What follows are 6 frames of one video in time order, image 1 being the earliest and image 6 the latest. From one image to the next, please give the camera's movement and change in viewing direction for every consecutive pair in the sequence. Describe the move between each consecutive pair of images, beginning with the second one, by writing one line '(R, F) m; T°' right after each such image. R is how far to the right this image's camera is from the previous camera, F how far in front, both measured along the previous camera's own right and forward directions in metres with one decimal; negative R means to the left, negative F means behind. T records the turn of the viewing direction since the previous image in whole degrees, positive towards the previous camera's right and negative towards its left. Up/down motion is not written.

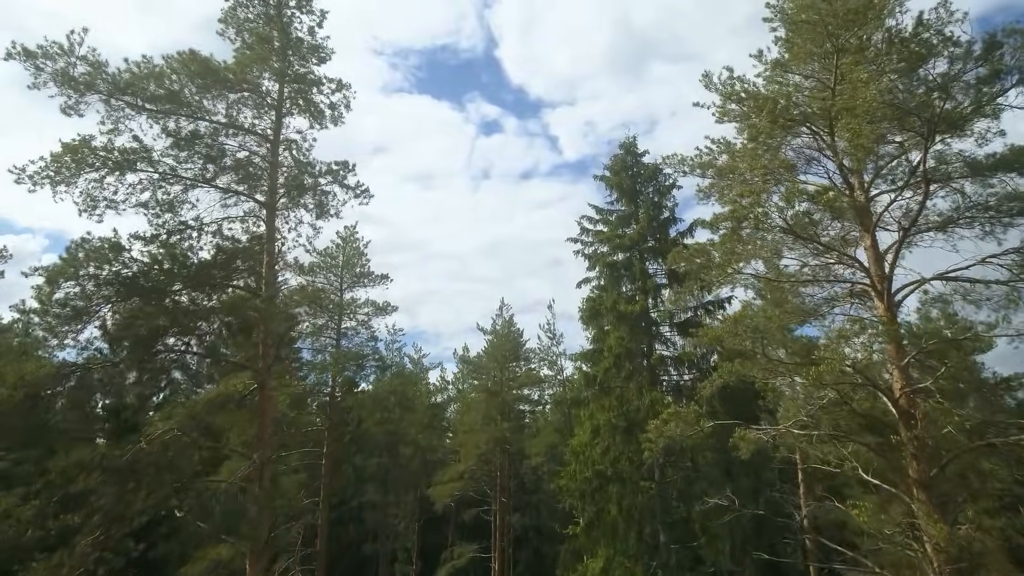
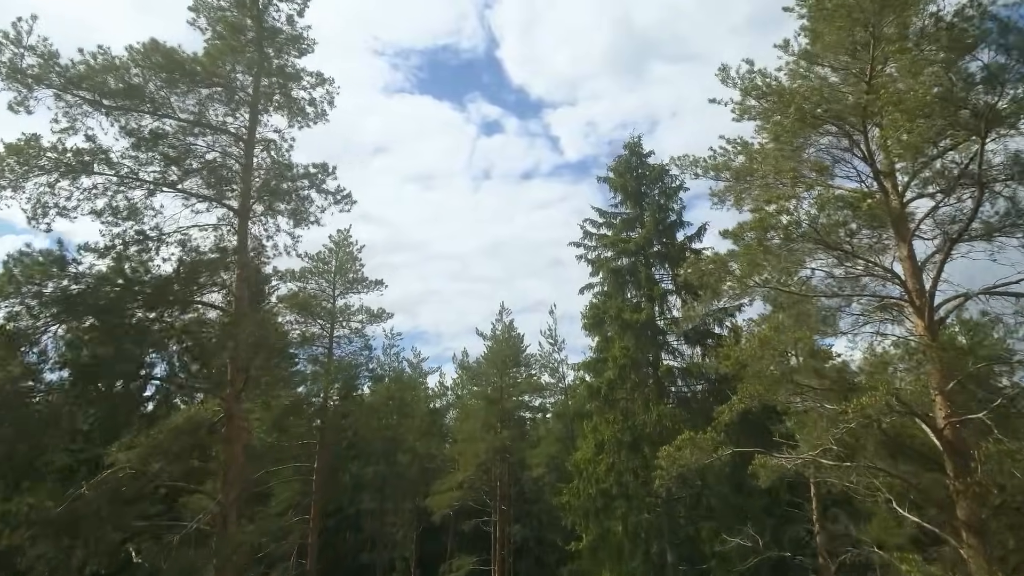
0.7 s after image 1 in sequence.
(0.0, +1.0) m; 0°
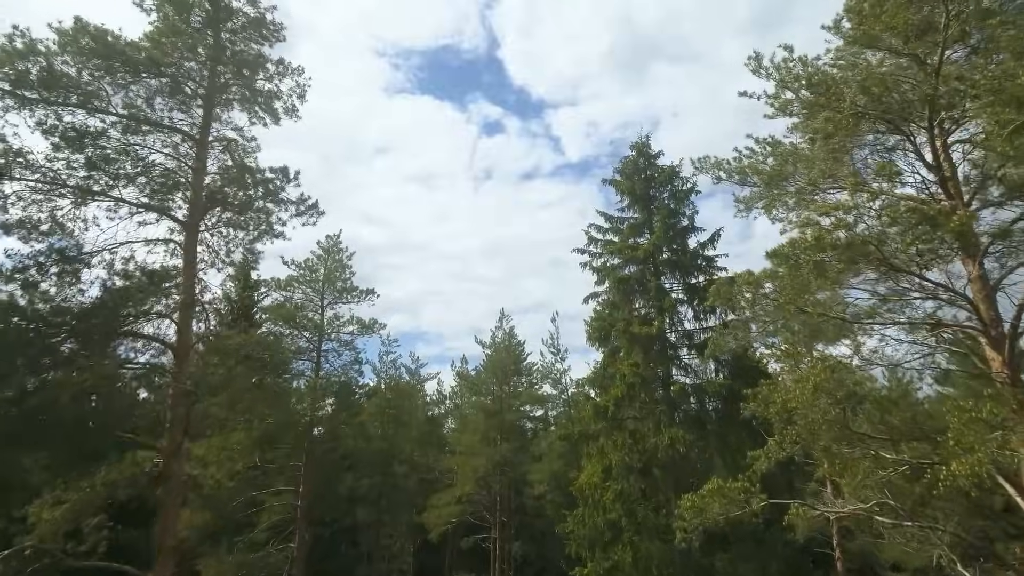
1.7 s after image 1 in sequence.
(0.0, +1.5) m; 0°
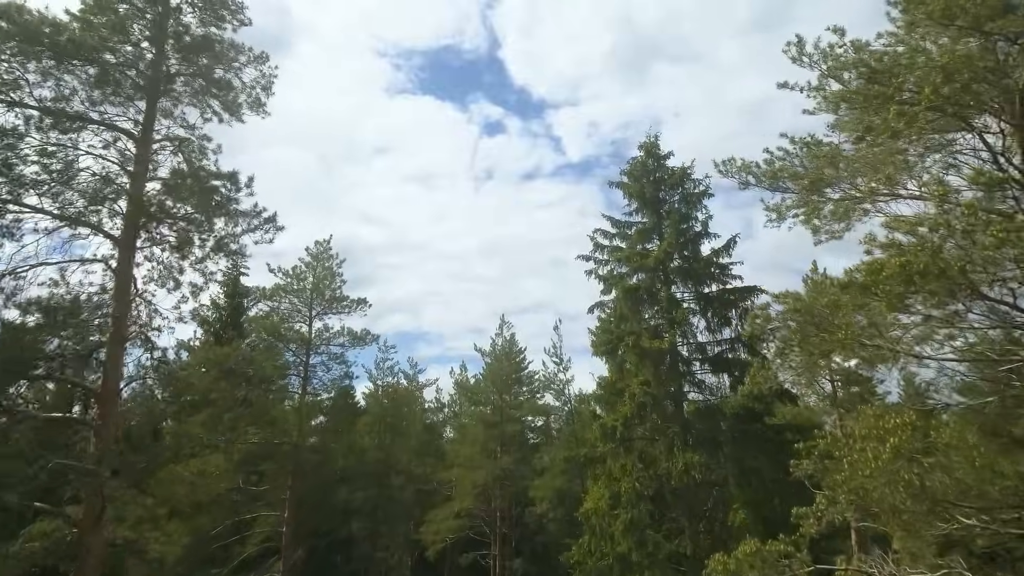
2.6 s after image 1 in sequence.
(0.0, +1.4) m; 0°
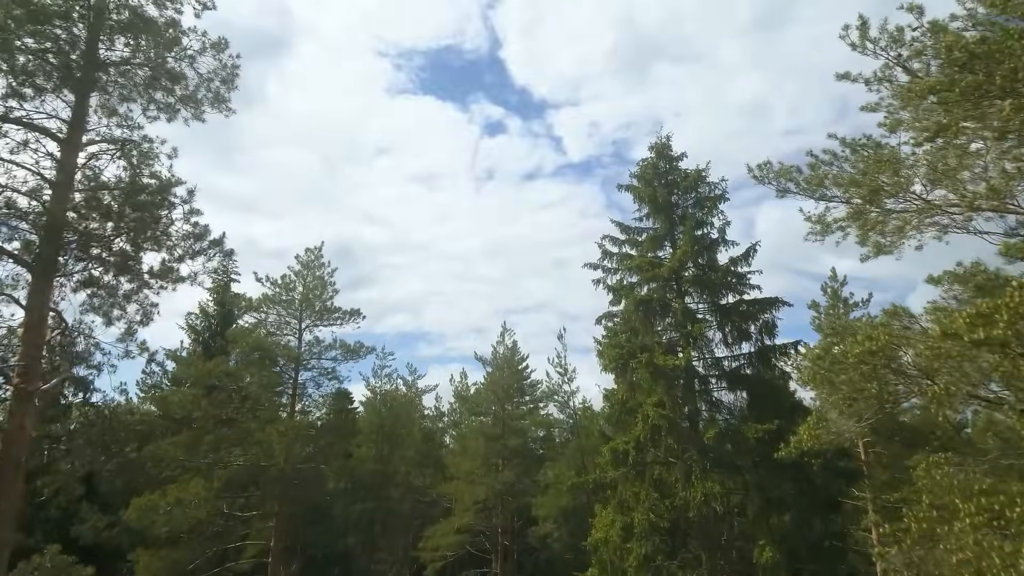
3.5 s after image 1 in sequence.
(-0.1, +1.3) m; 0°
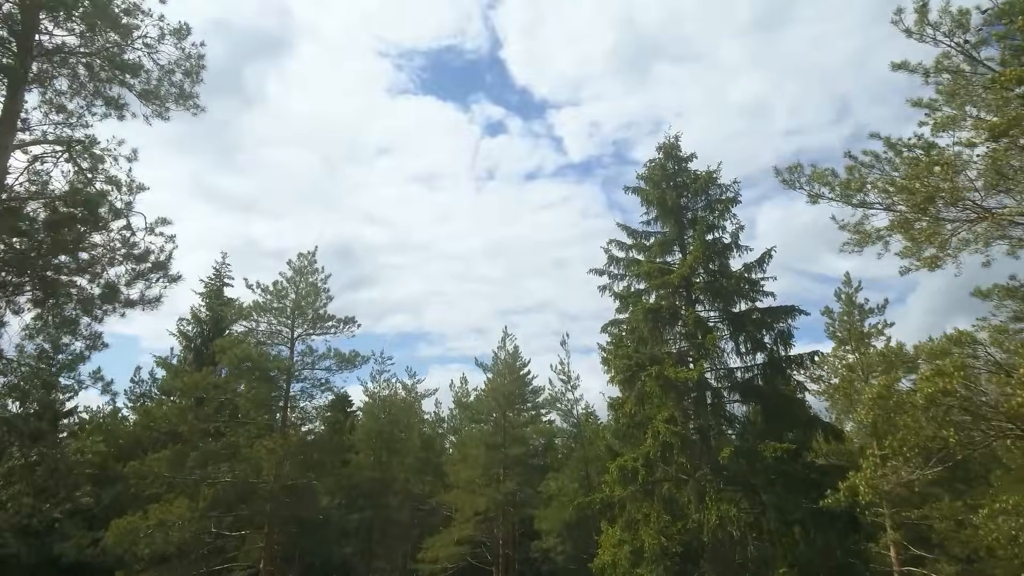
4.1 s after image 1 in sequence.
(0.0, +0.9) m; 0°
